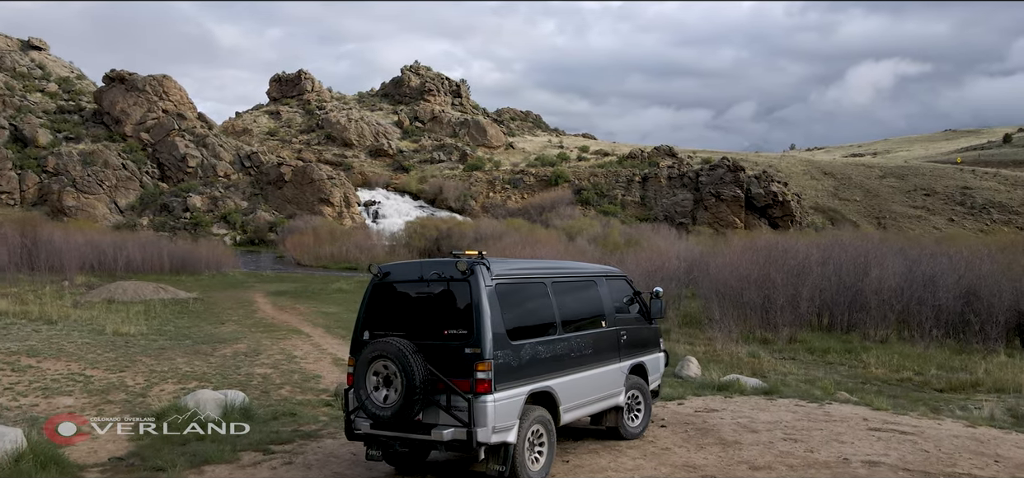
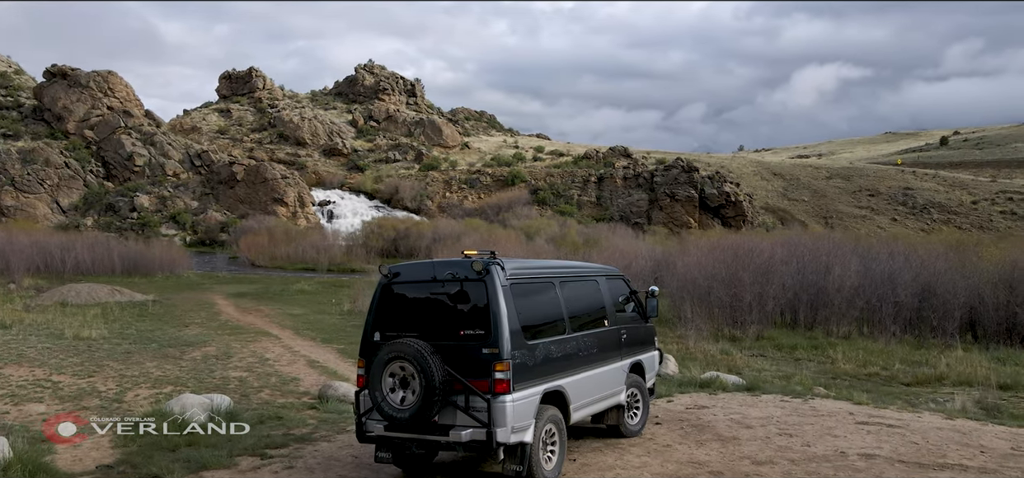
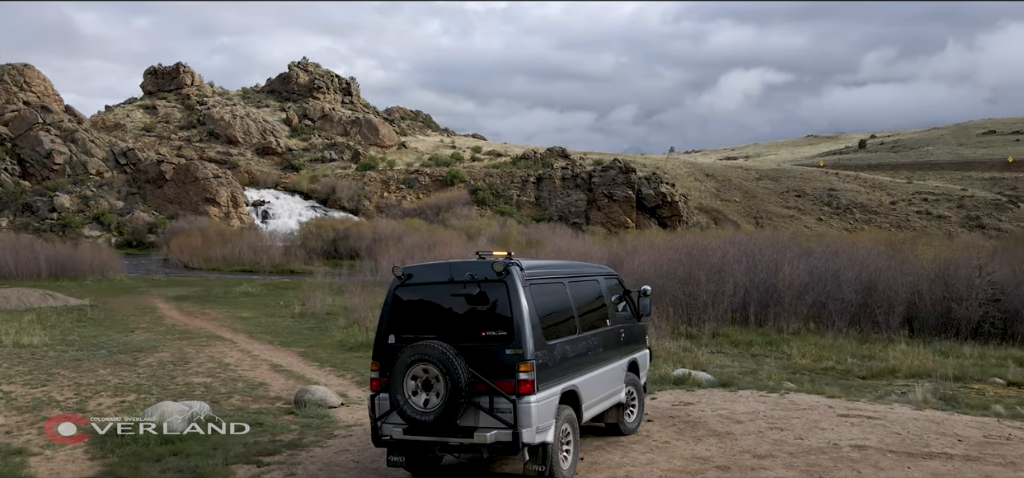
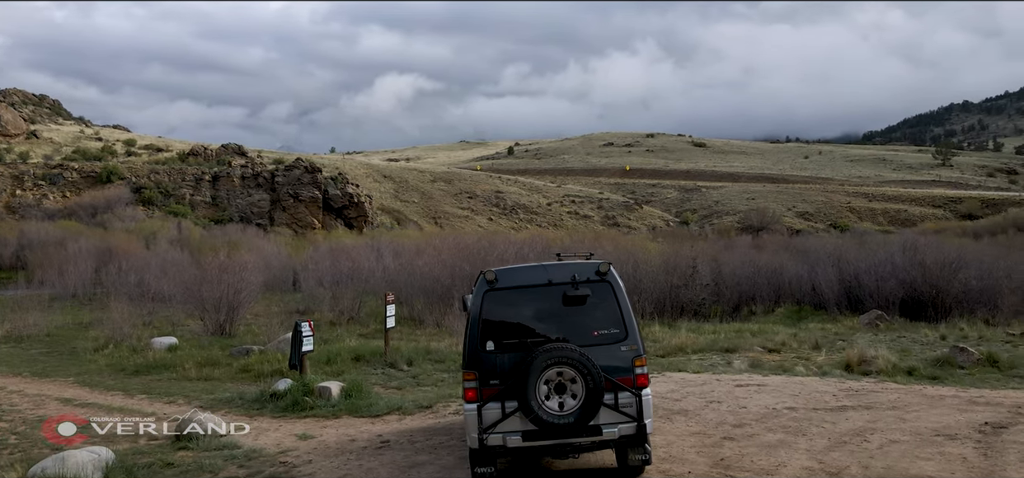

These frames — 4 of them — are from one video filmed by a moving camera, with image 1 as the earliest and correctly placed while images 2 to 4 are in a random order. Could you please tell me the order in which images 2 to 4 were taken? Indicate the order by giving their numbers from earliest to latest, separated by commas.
2, 3, 4
